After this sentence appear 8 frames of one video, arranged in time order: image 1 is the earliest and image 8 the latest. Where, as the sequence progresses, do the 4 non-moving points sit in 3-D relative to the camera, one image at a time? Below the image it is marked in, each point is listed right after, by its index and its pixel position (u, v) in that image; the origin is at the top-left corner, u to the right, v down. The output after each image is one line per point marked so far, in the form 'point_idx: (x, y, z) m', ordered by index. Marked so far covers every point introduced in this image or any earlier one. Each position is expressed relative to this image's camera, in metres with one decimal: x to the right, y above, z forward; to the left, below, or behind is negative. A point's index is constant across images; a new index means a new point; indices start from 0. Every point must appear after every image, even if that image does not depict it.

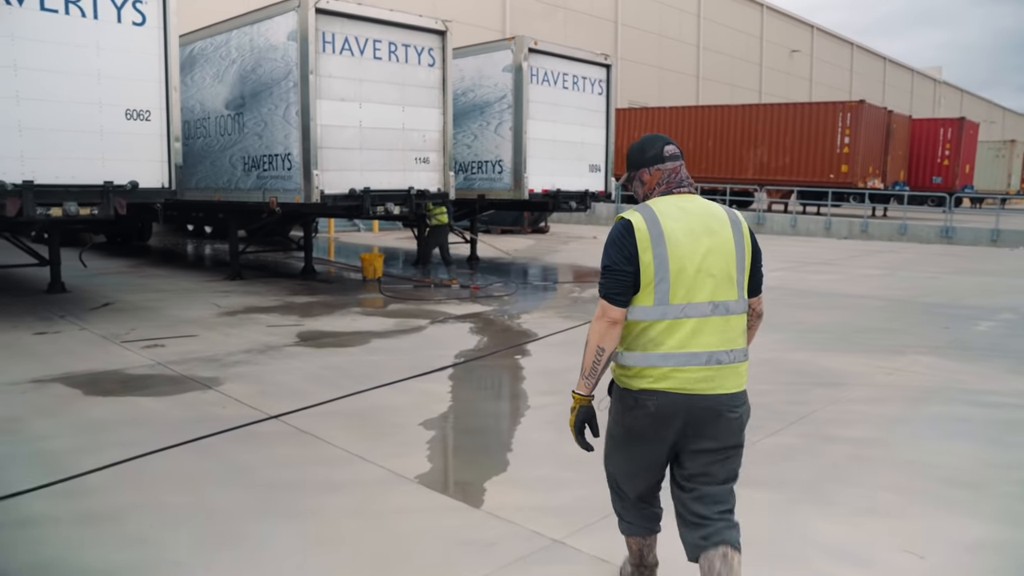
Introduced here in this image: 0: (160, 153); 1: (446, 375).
0: (-3.9, +1.5, +8.8) m
1: (-0.5, -0.7, +6.6) m
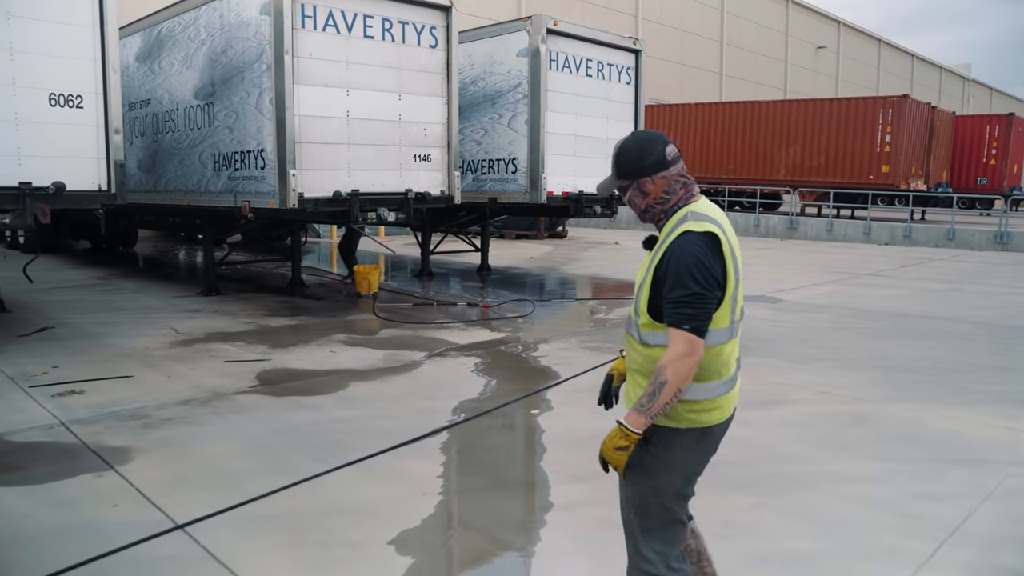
0: (-3.8, +1.3, +7.2) m
1: (-0.4, -1.0, +4.9) m
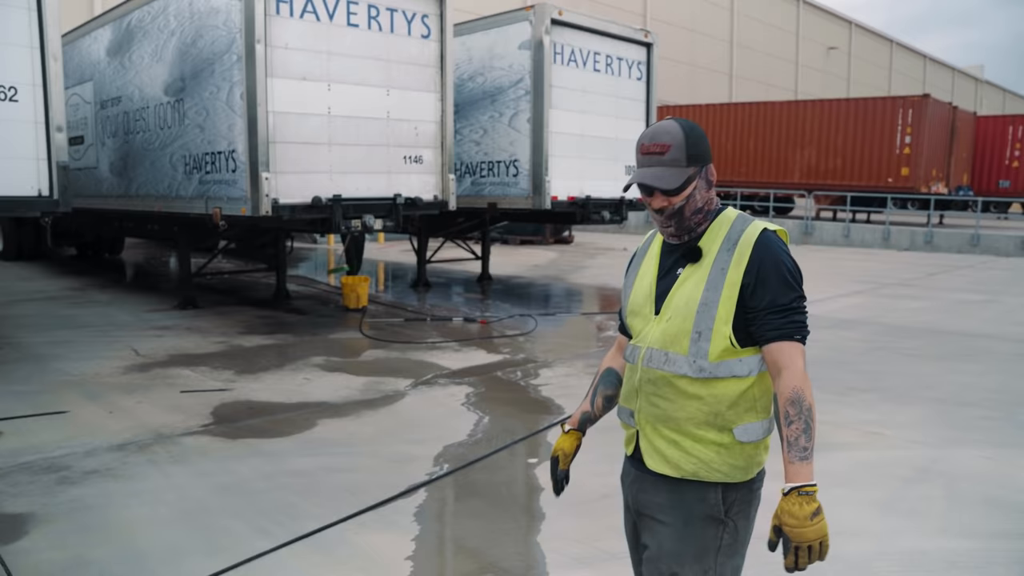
0: (-3.8, +1.1, +6.3) m
1: (-0.5, -1.1, +4.0) m
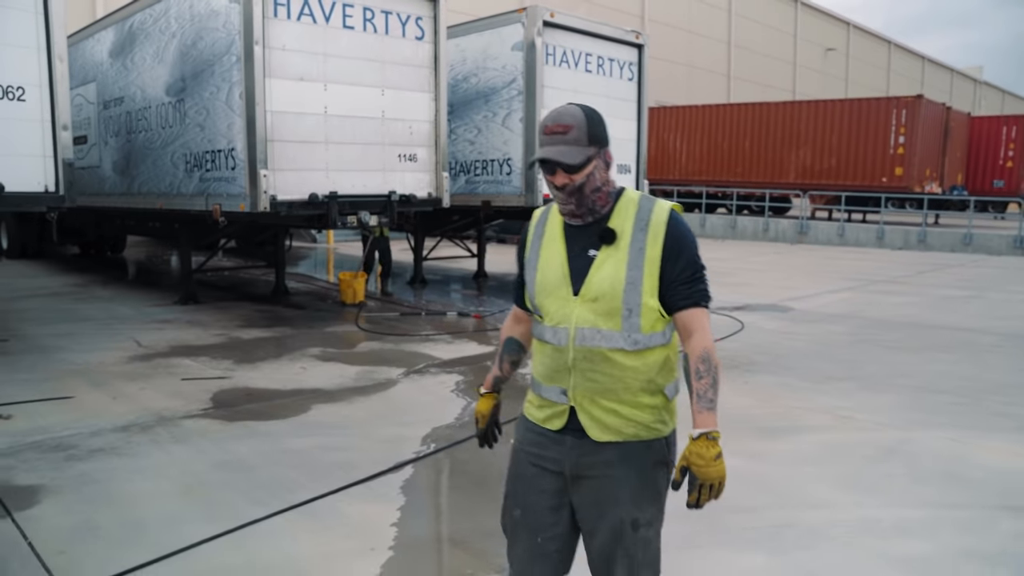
0: (-3.9, +1.2, +6.6) m
1: (-0.6, -1.0, +4.2) m
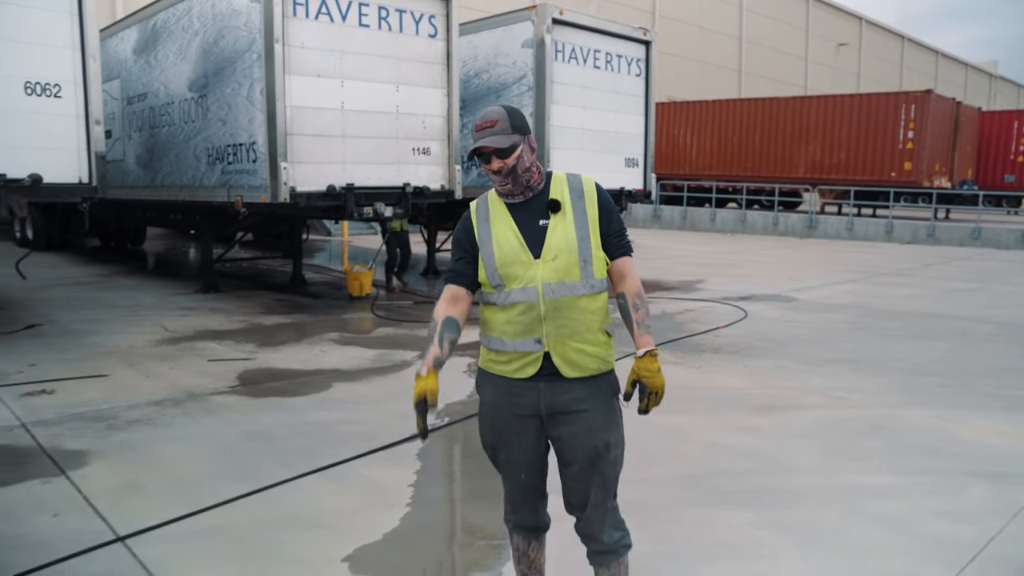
0: (-3.8, +1.3, +7.0) m
1: (-0.5, -0.9, +4.6) m
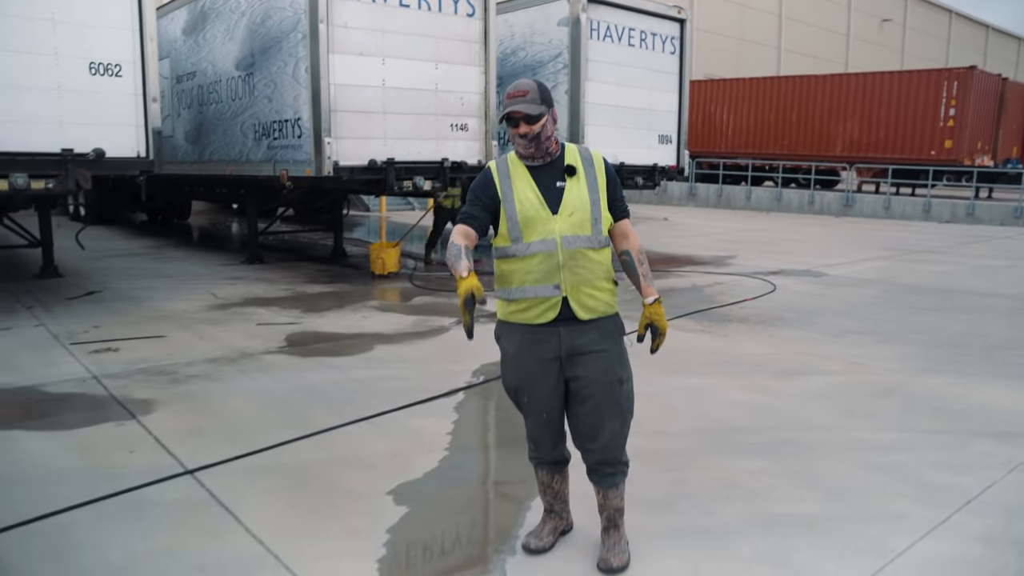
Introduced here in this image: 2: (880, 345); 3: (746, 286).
0: (-3.5, +1.6, +7.4) m
1: (-0.4, -0.7, +4.9) m
2: (+3.1, -0.5, +6.7) m
3: (+2.8, 0.0, +9.7) m
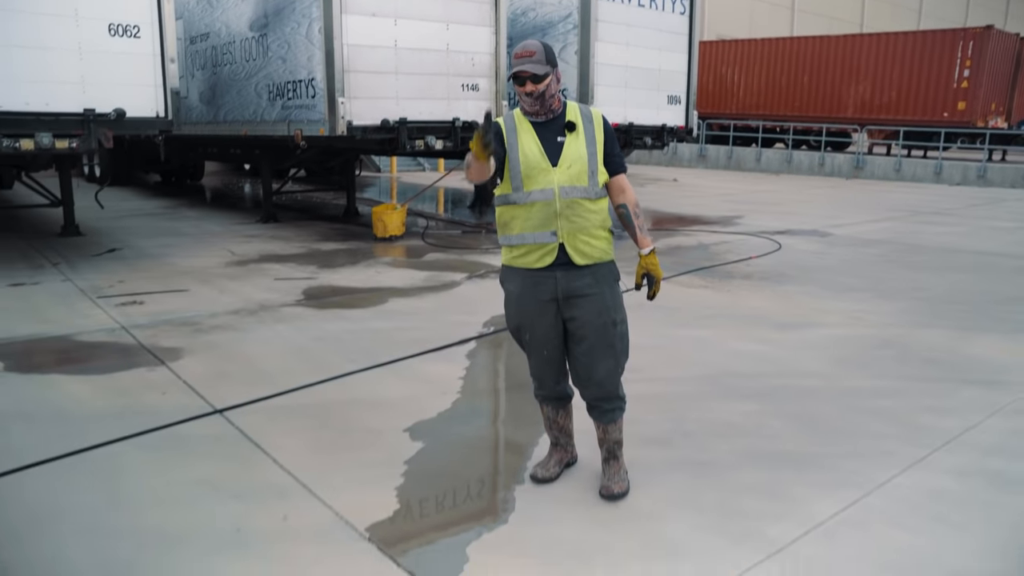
0: (-3.4, +2.0, +7.5) m
1: (-0.3, -0.4, +5.1) m
2: (+3.2, -0.1, +6.8) m
3: (+3.0, +0.5, +9.8) m
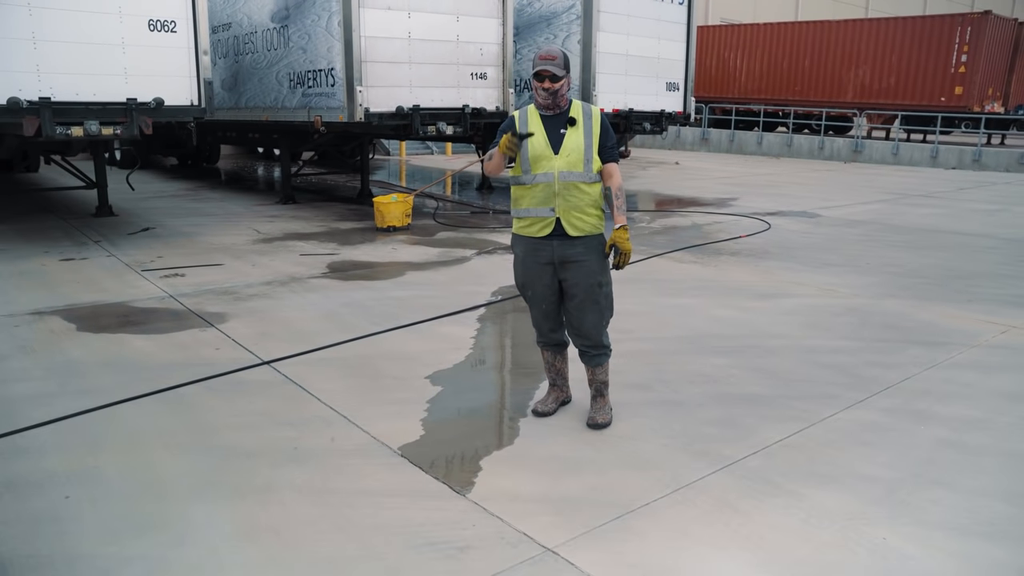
0: (-3.3, +2.3, +8.2) m
1: (-0.3, -0.2, +5.8) m
2: (+3.2, +0.1, +7.5) m
3: (+3.0, +0.8, +10.5) m
